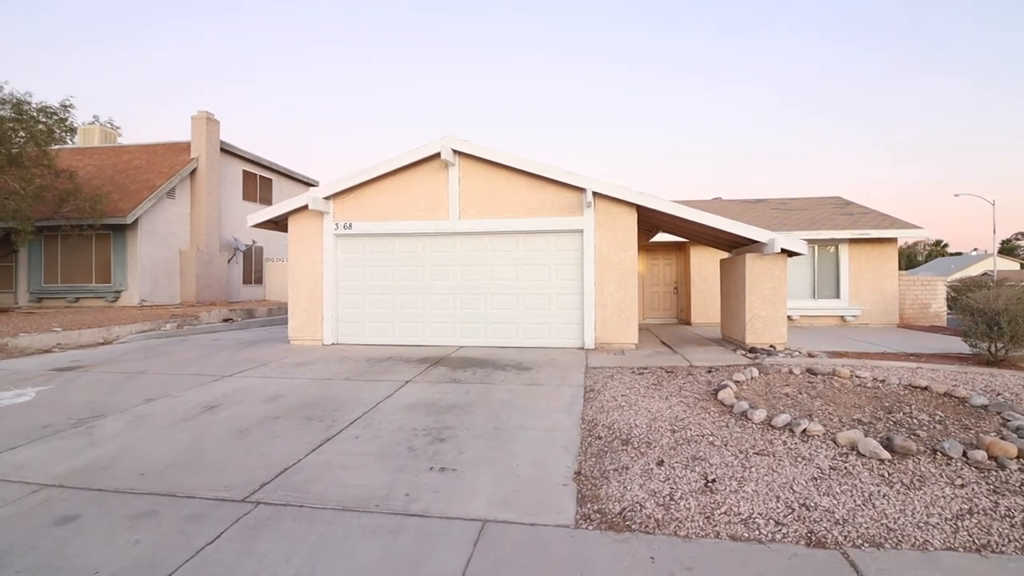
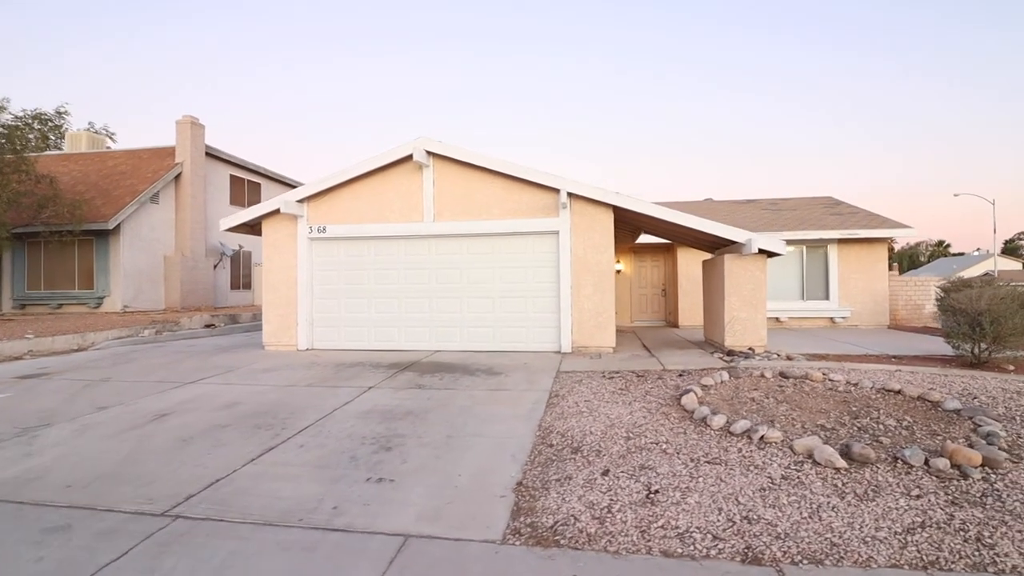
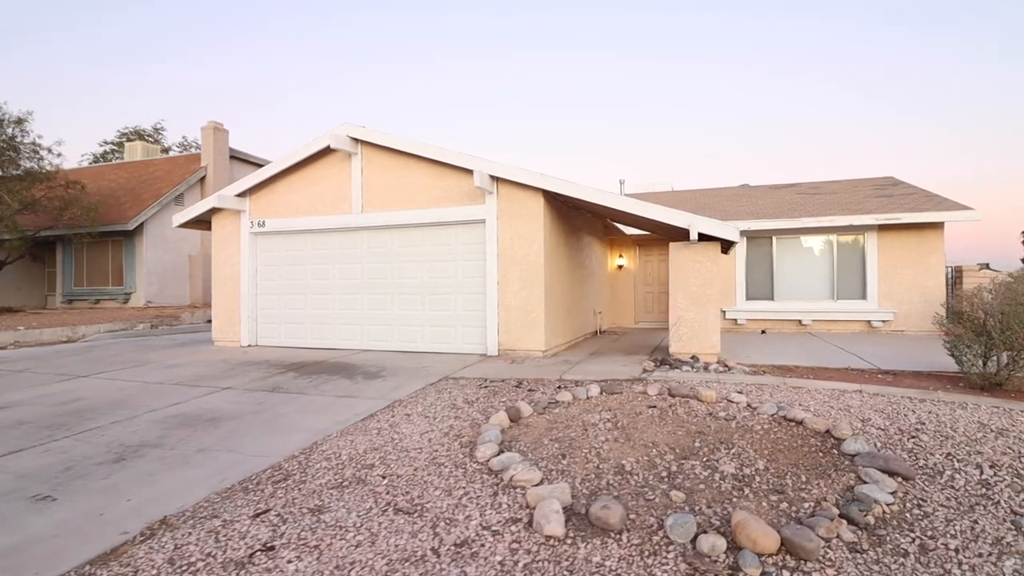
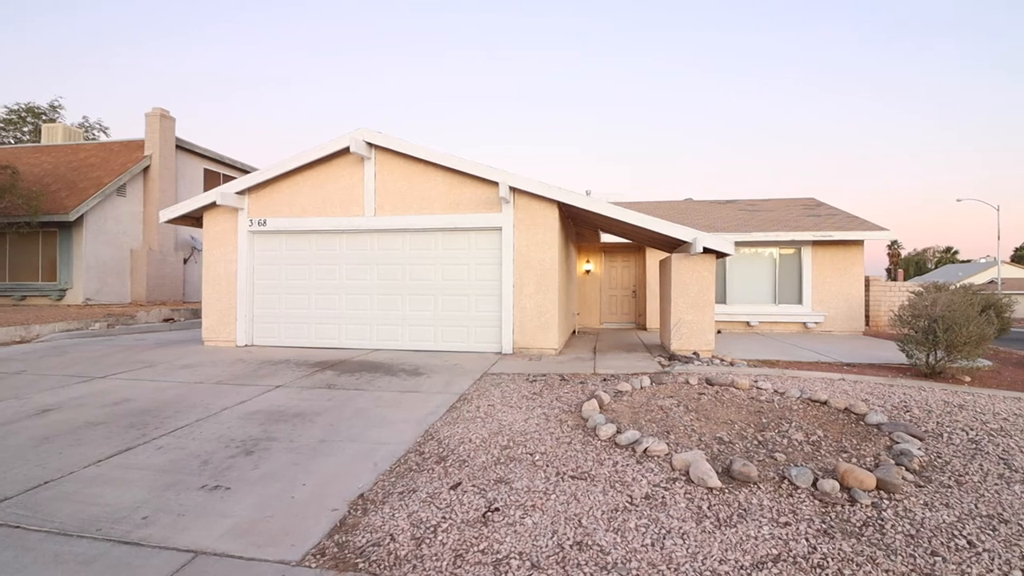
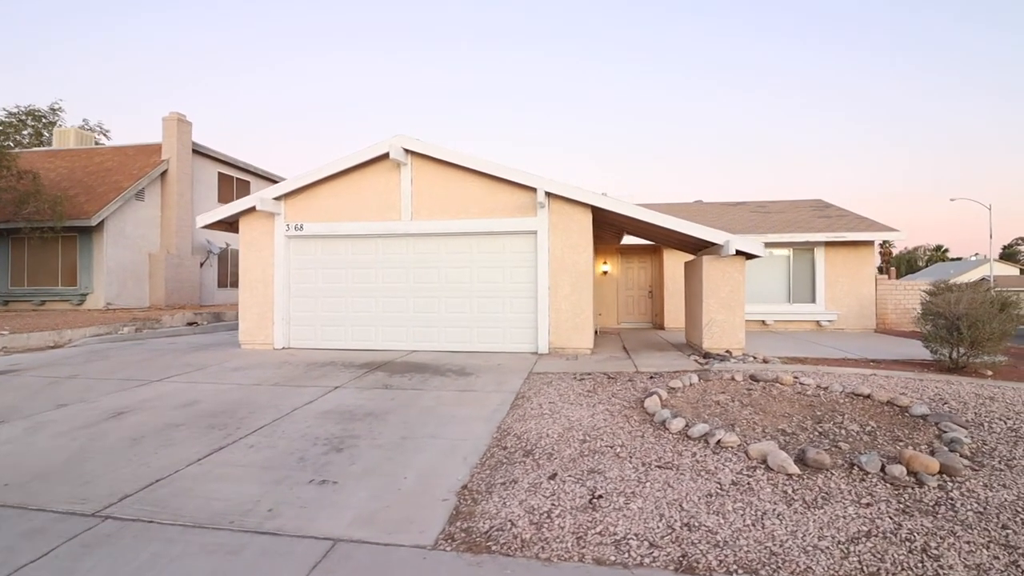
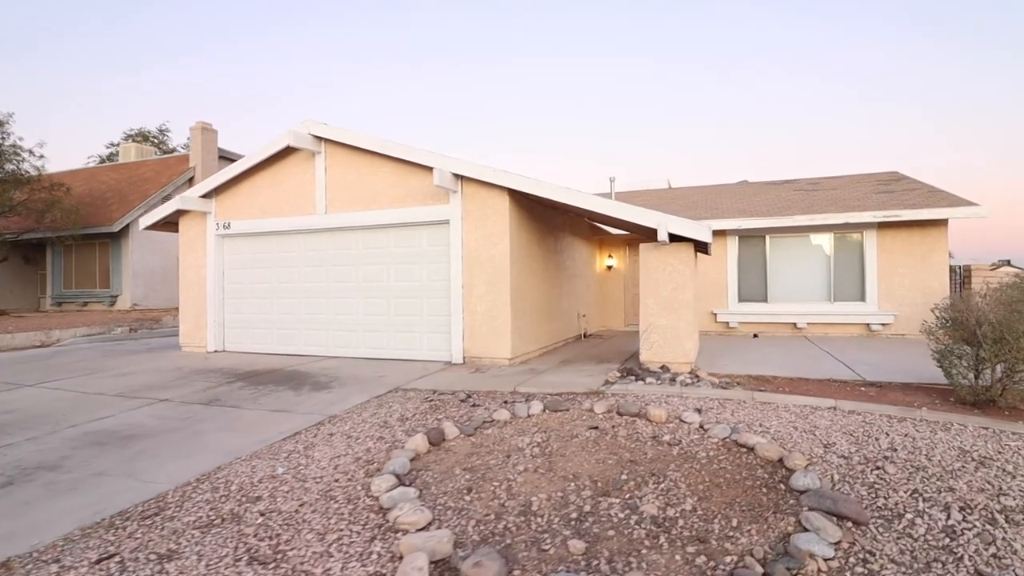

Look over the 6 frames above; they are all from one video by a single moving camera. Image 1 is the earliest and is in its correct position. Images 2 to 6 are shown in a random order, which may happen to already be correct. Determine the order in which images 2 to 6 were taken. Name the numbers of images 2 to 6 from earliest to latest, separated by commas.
2, 5, 4, 3, 6
